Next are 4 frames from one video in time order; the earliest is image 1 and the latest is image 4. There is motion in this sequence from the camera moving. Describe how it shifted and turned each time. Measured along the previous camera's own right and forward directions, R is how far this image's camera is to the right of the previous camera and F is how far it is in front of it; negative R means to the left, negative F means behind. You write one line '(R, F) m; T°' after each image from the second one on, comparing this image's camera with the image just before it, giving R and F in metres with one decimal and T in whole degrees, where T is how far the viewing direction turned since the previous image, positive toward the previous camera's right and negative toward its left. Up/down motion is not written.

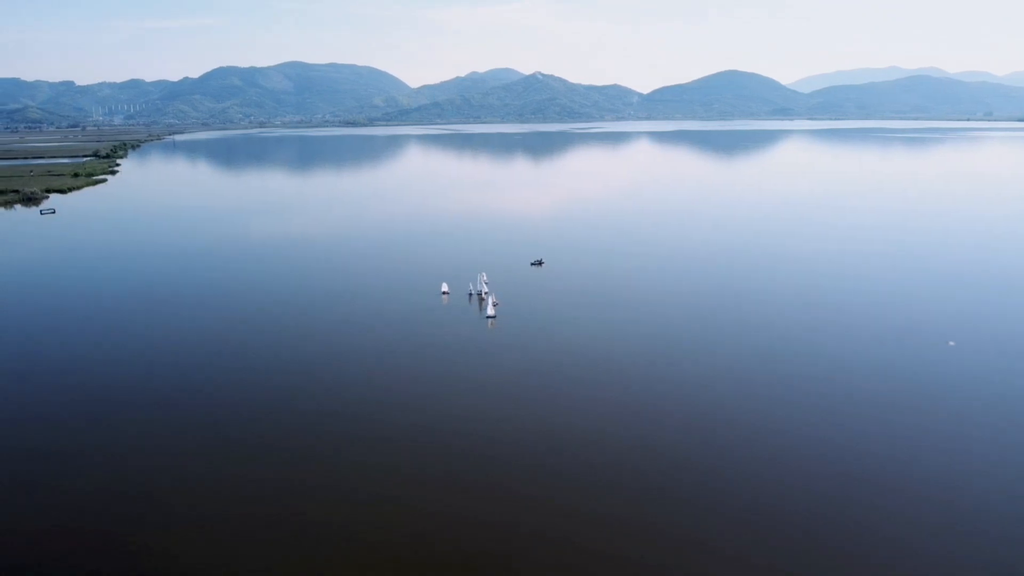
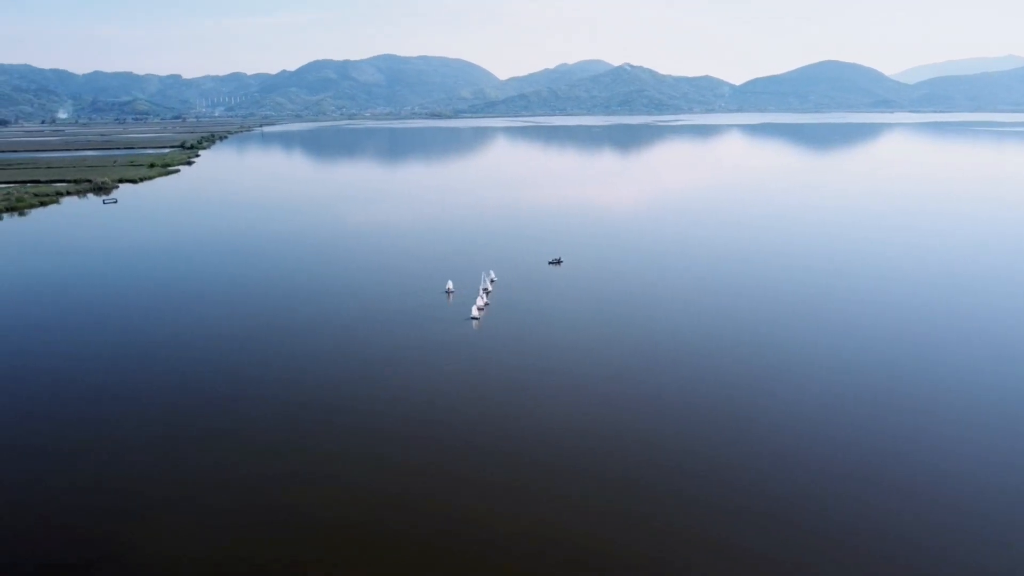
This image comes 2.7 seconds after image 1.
(+0.7, +0.1) m; -6°
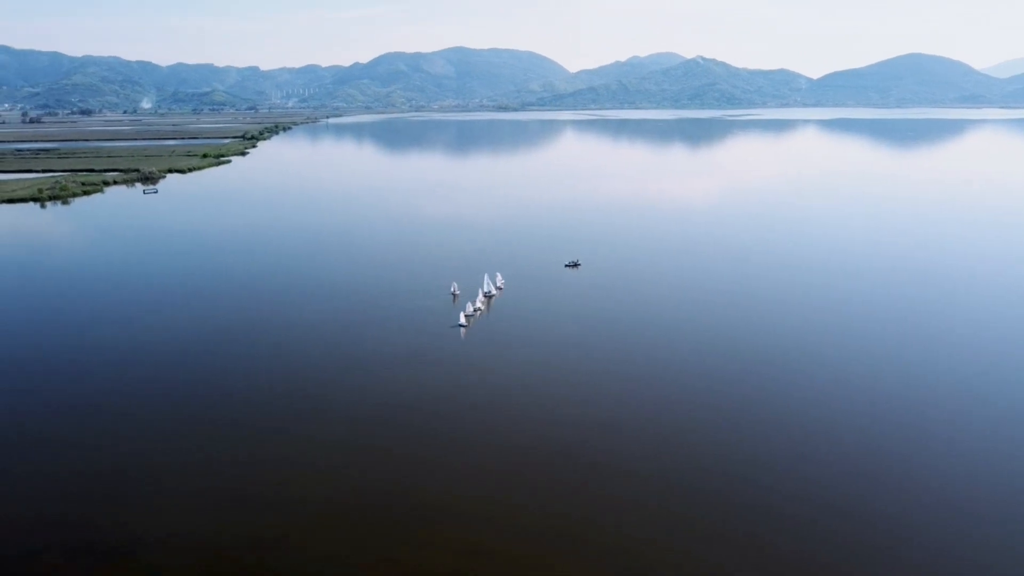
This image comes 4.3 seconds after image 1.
(+0.5, +0.3) m; -5°
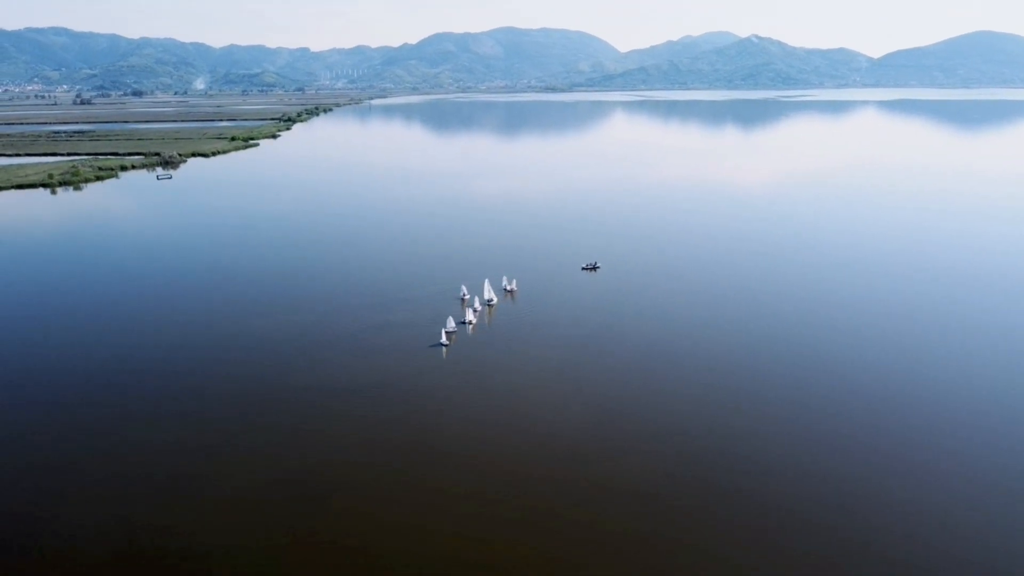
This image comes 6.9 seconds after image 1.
(+0.4, +0.6) m; -4°
